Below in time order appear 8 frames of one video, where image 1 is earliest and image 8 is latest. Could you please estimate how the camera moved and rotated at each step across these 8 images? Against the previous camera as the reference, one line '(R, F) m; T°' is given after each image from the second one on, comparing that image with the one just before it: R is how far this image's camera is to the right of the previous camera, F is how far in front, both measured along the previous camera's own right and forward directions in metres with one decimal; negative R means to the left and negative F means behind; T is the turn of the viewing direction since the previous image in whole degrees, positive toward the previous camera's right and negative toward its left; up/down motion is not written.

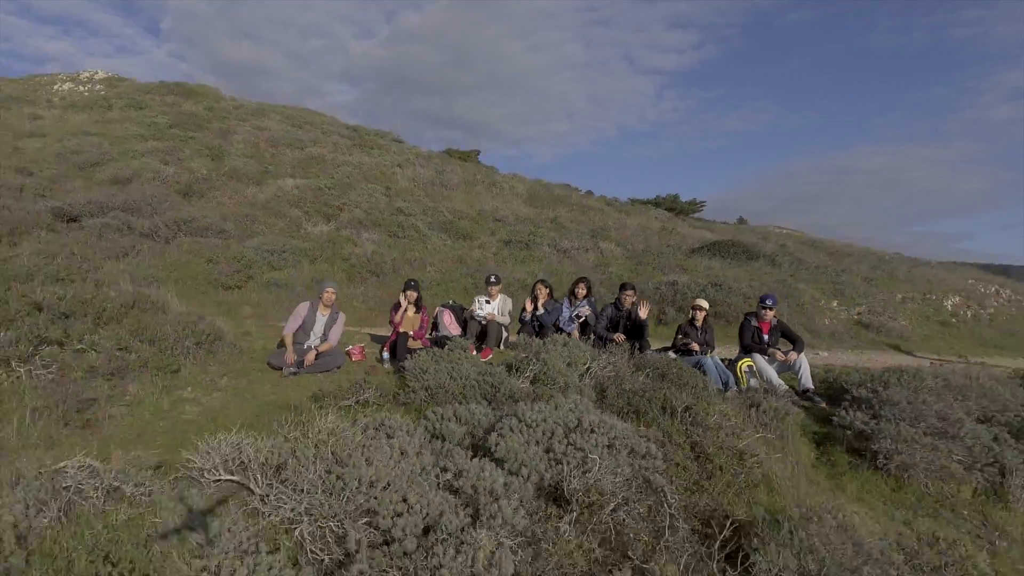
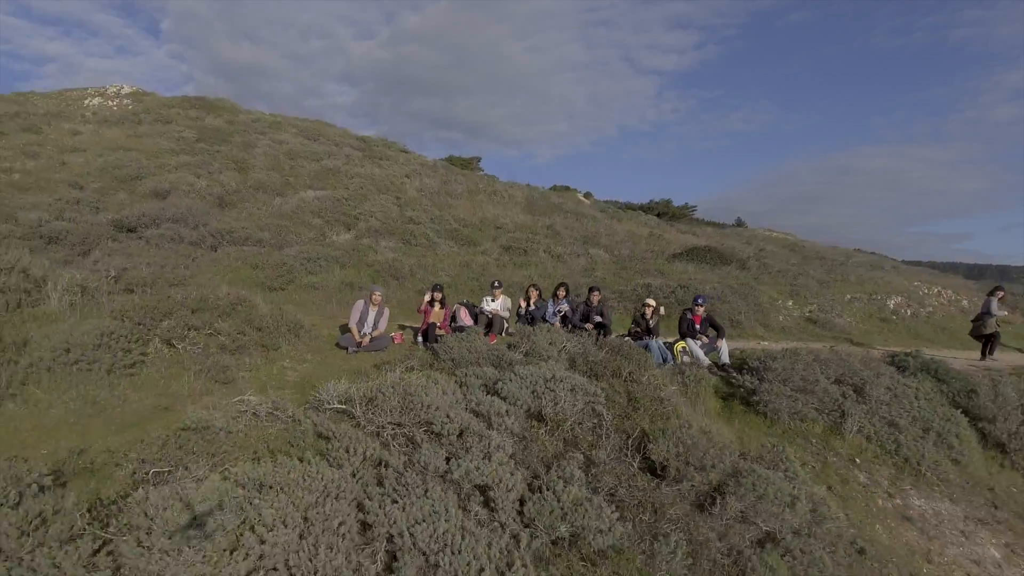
(0.0, -1.3) m; 0°
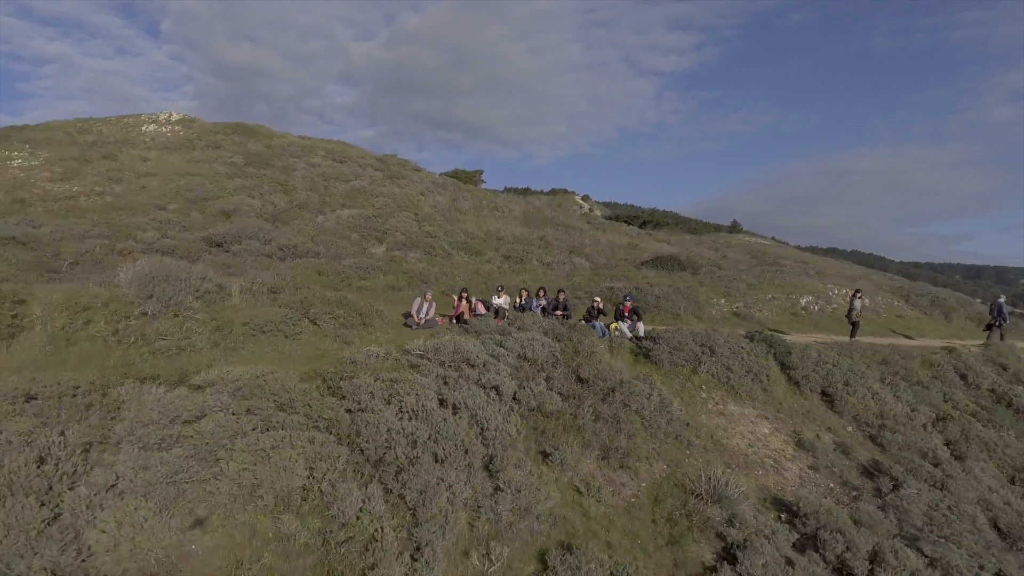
(0.0, -3.1) m; 0°
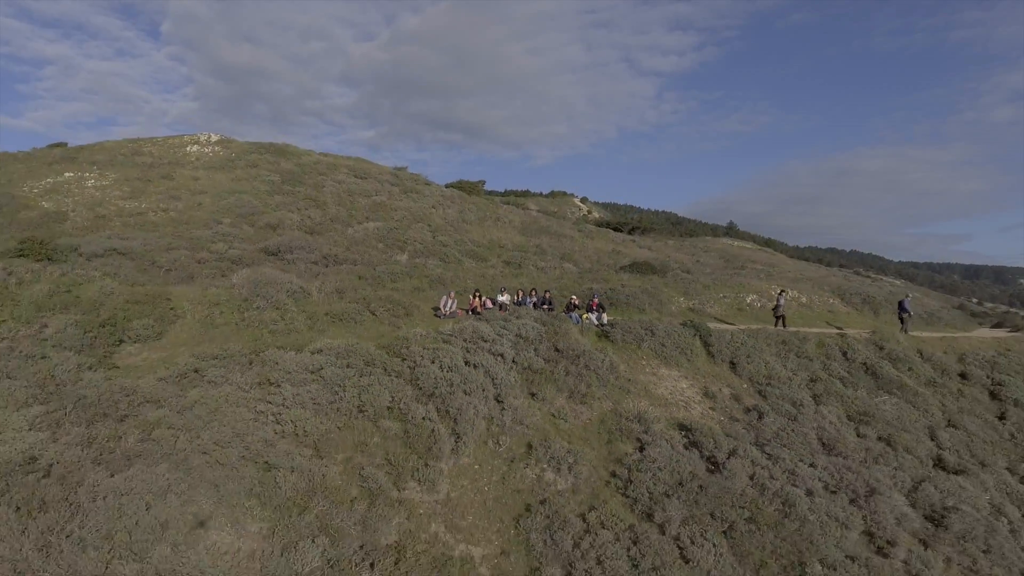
(0.0, -3.1) m; 0°
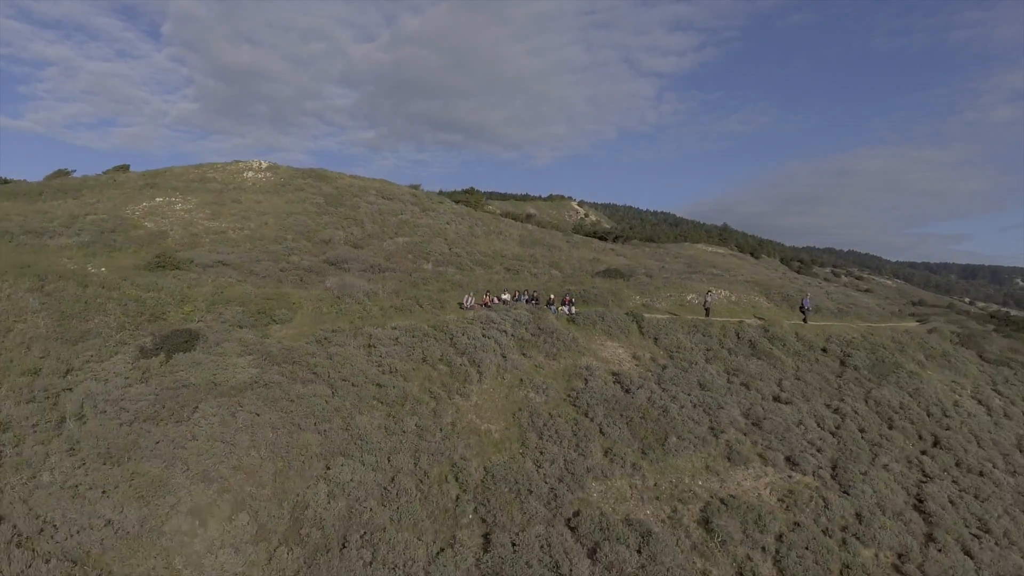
(0.0, -5.5) m; 0°
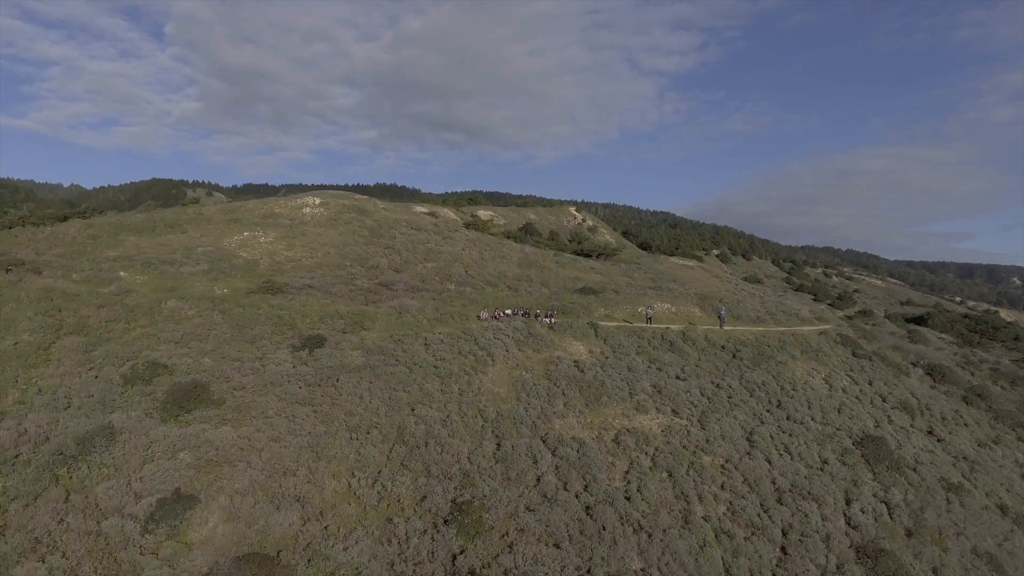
(0.0, -8.7) m; 0°
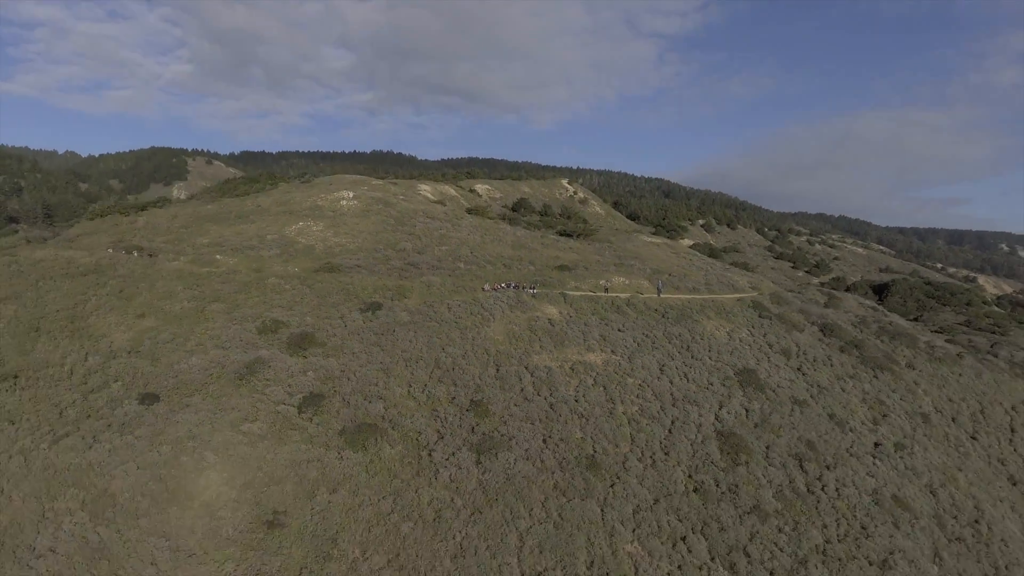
(+0.1, -10.8) m; 0°
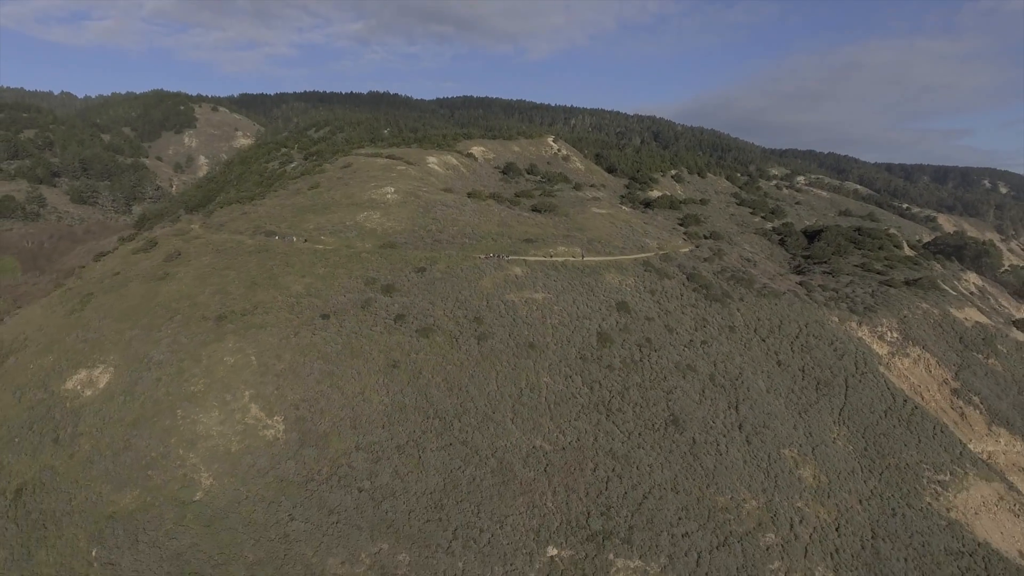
(+1.3, -28.4) m; 0°
